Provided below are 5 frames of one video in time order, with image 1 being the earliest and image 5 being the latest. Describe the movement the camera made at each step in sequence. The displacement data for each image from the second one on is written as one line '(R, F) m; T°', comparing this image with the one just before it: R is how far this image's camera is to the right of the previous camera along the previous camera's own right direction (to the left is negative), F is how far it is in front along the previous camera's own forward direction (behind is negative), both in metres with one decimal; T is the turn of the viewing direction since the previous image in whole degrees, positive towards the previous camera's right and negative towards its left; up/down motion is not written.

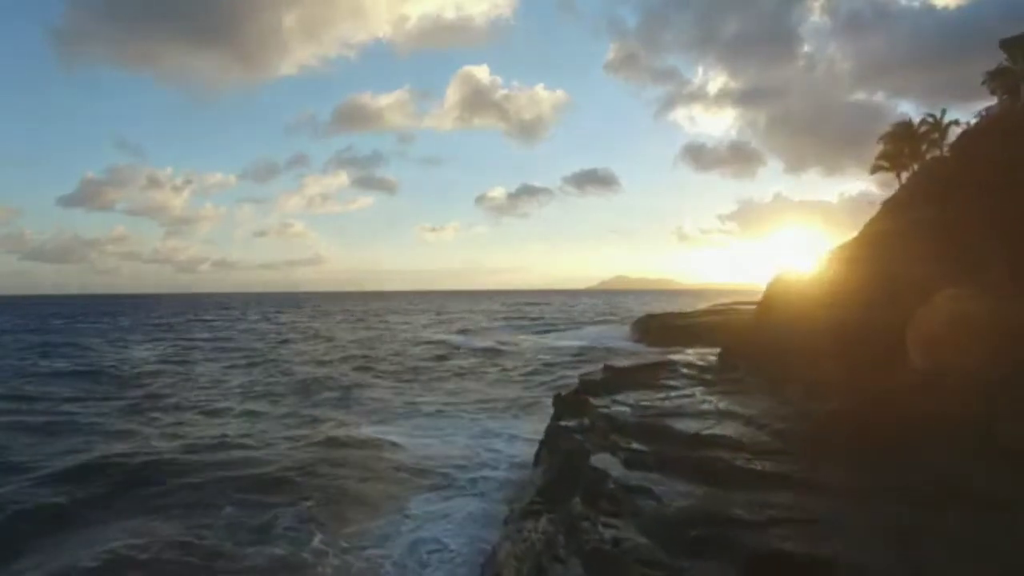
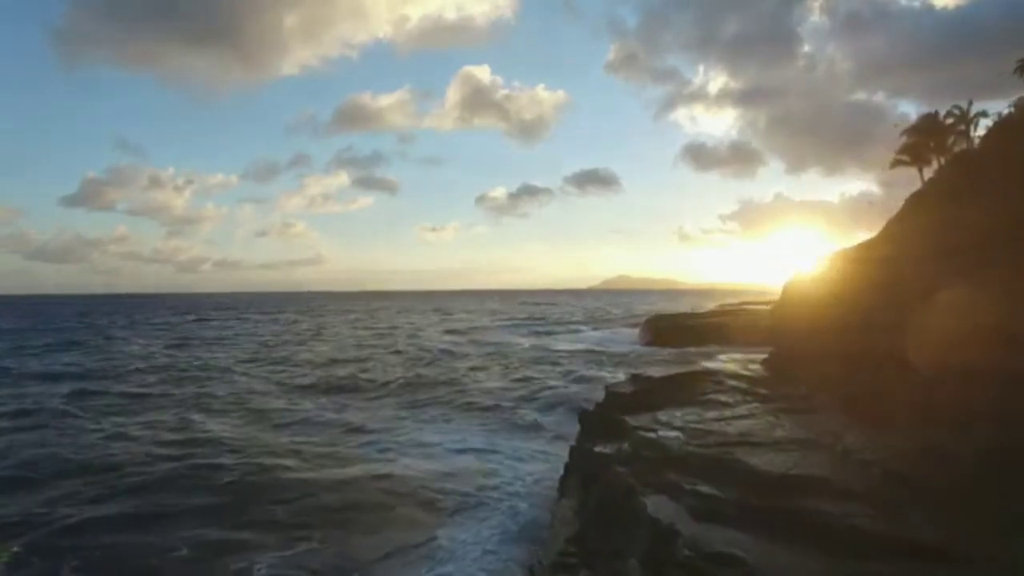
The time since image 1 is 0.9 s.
(-1.0, -2.0) m; 0°
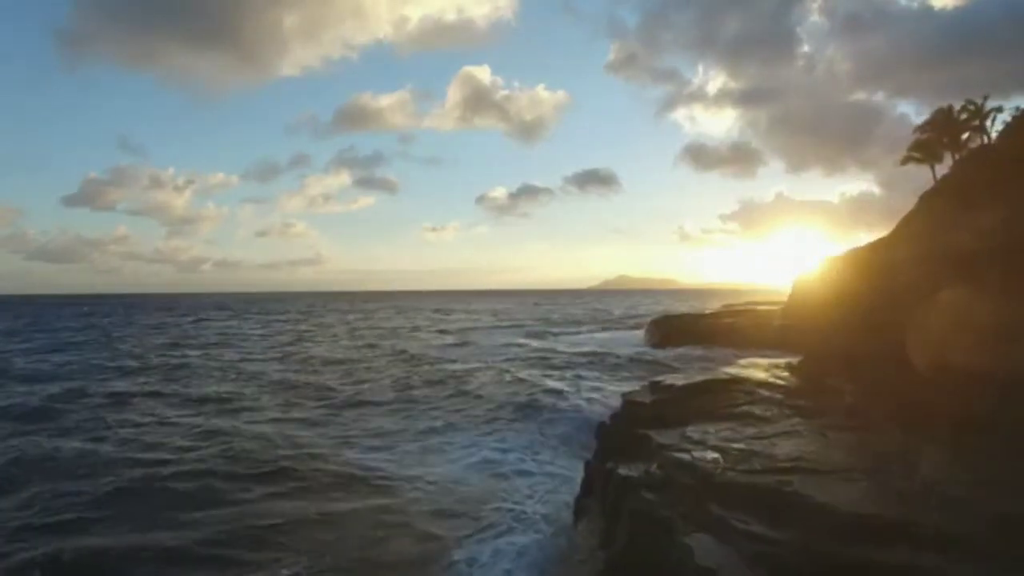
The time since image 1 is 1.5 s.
(-0.4, -0.2) m; 0°
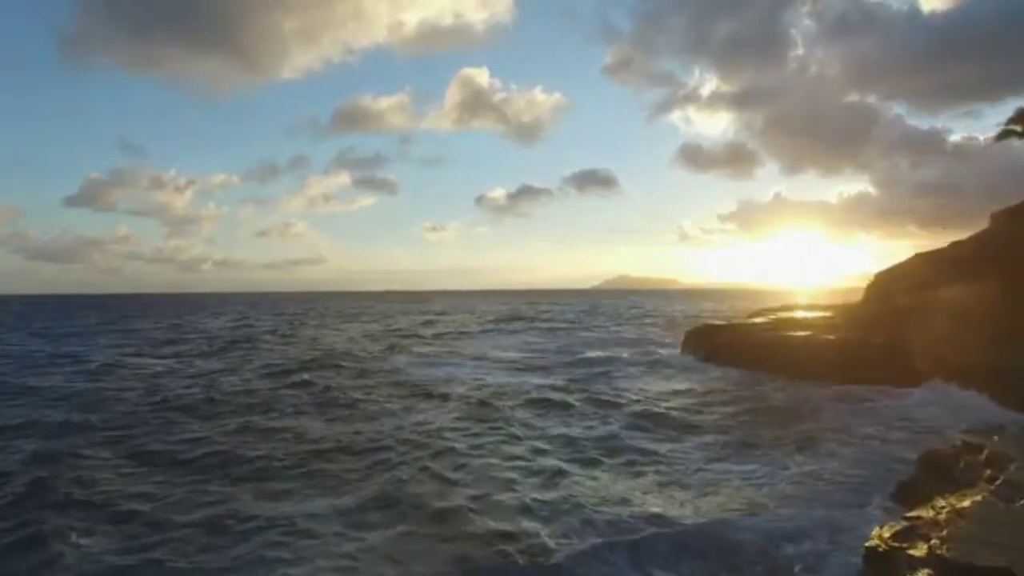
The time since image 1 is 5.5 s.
(-0.5, +3.0) m; 0°
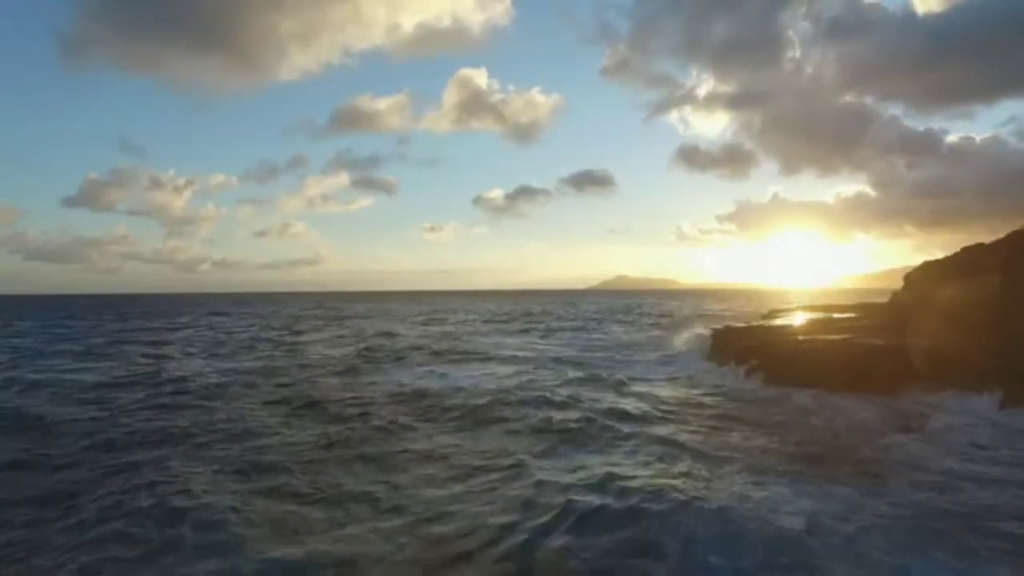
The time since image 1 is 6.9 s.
(-2.3, -0.8) m; 0°
